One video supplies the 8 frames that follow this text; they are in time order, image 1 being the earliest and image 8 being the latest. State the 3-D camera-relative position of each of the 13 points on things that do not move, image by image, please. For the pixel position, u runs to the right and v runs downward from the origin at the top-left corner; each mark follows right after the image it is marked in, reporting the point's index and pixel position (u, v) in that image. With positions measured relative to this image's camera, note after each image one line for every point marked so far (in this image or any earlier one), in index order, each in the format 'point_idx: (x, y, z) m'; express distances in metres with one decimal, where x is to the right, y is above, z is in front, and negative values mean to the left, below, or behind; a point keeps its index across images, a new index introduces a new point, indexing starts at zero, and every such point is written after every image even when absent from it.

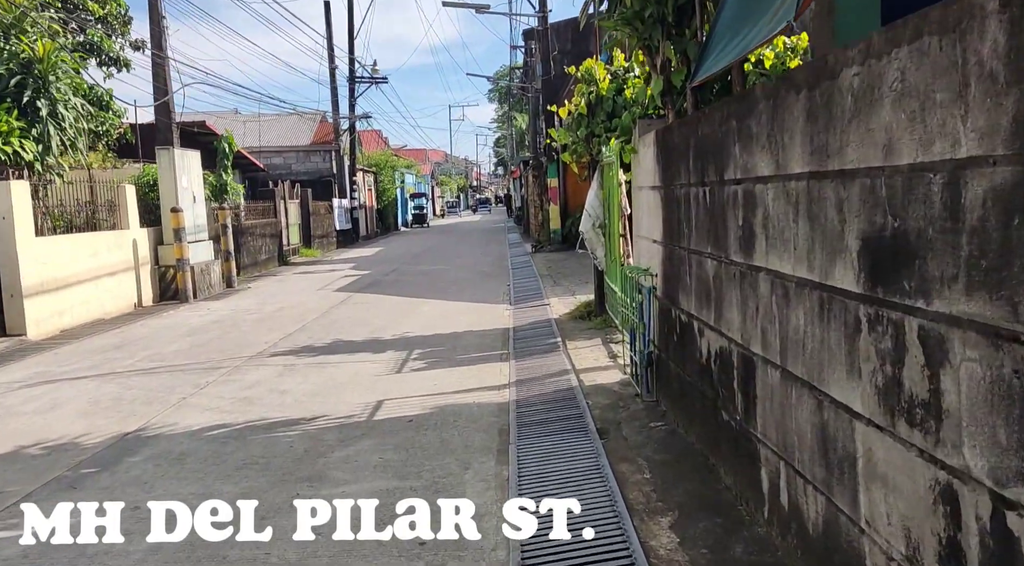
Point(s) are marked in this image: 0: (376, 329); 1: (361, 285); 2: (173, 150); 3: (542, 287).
0: (-1.5, -0.5, +9.4) m
1: (-2.6, 0.0, +14.6) m
2: (-5.3, +2.1, +13.2) m
3: (+0.5, -0.1, +12.9) m
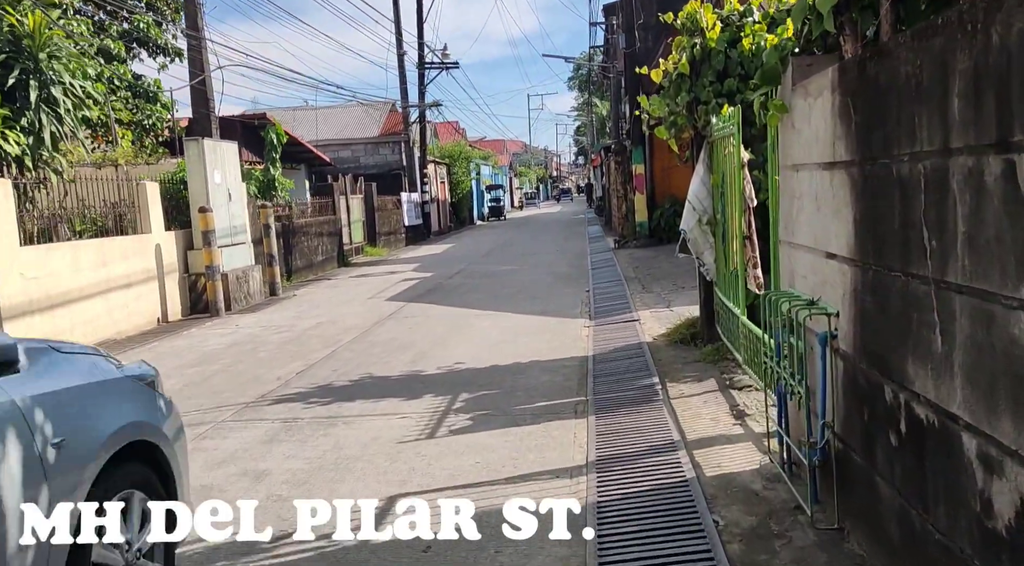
0: (-0.8, -0.7, +7.4) m
1: (-1.4, -0.1, +12.7) m
2: (-4.2, +1.9, +11.5) m
3: (+1.5, -0.1, +10.7) m
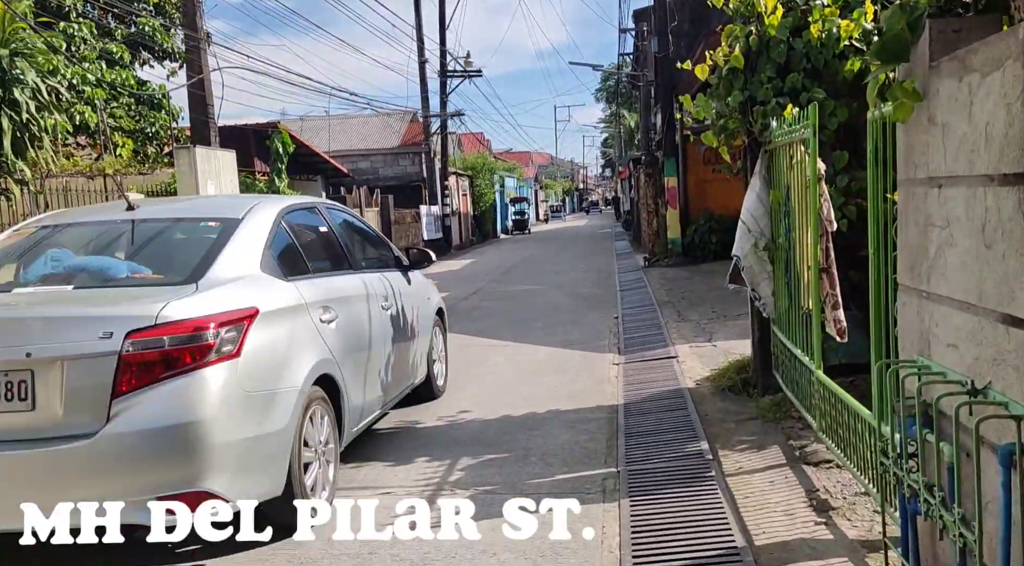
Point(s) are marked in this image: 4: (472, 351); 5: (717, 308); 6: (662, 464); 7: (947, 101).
0: (-0.7, -0.9, +6.3) m
1: (-1.1, -0.4, +11.6) m
2: (-4.0, +1.7, +10.5) m
3: (+1.7, -0.5, +9.5) m
4: (-0.4, -0.7, +8.6) m
5: (+2.5, -0.3, +10.2) m
6: (+0.8, -1.0, +4.6) m
7: (+1.2, +0.5, +2.3) m
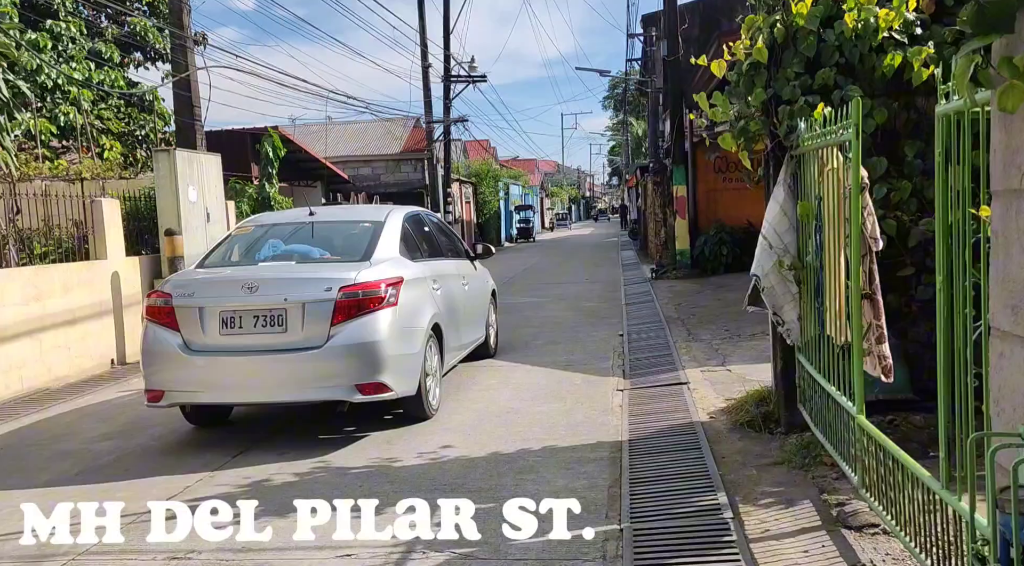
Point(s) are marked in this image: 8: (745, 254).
0: (-0.8, -1.0, +5.7) m
1: (-1.1, -0.6, +10.9) m
2: (-4.0, +1.5, +9.9) m
3: (+1.7, -0.6, +8.8) m
4: (-0.4, -0.8, +7.9) m
5: (+2.5, -0.5, +9.5) m
6: (+0.7, -1.1, +3.9) m
7: (+1.1, +0.4, +1.7) m
8: (+4.3, +0.5, +15.5) m
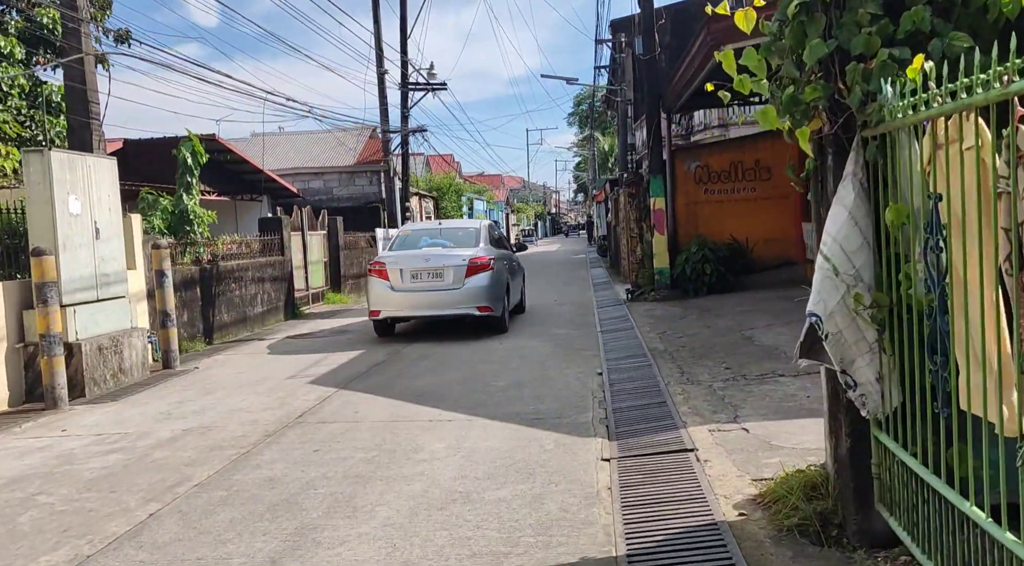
0: (-1.0, -1.2, +3.9) m
1: (-1.6, -0.9, +9.1) m
2: (-4.4, +1.2, +8.0) m
3: (+1.3, -0.9, +7.2) m
4: (-0.8, -1.1, +6.2) m
5: (+2.0, -0.7, +7.9) m
6: (+0.6, -1.3, +2.2) m
7: (+1.0, +0.3, 0.0) m
8: (+3.6, +0.2, +14.0) m
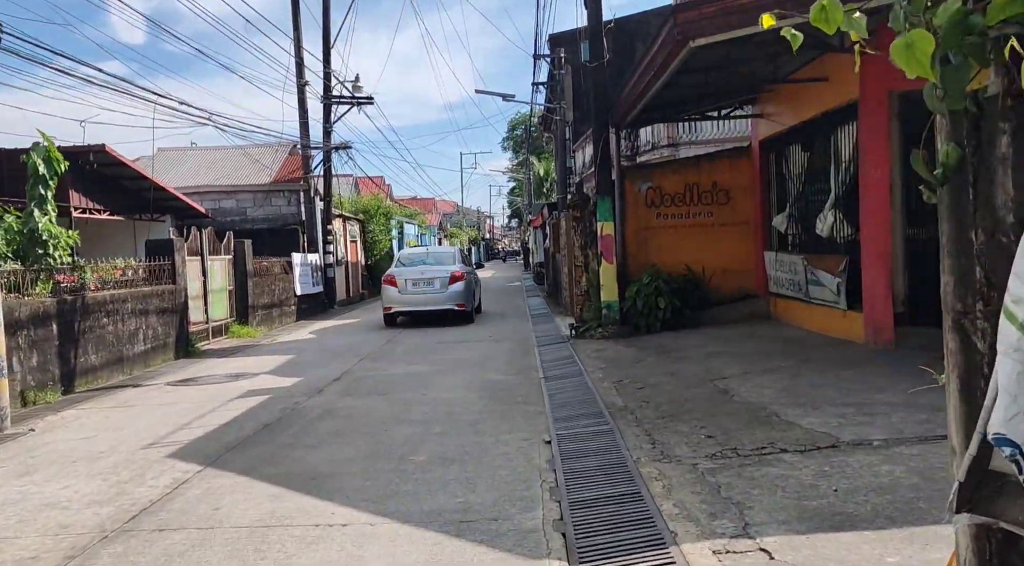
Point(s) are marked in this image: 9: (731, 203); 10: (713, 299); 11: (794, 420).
0: (-1.3, -1.4, +2.0) m
1: (-2.2, -1.3, +7.2) m
2: (-4.9, +1.0, +6.0) m
3: (+0.8, -1.2, +5.5) m
4: (-1.2, -1.3, +4.3) m
5: (+1.5, -1.1, +6.3) m
6: (+0.4, -1.4, +0.4) m
7: (+1.1, +0.2, -1.7) m
8: (+2.6, -0.4, +12.5) m
9: (+3.4, +1.2, +13.0) m
10: (+3.1, -0.2, +12.9) m
11: (+2.1, -1.0, +6.4) m
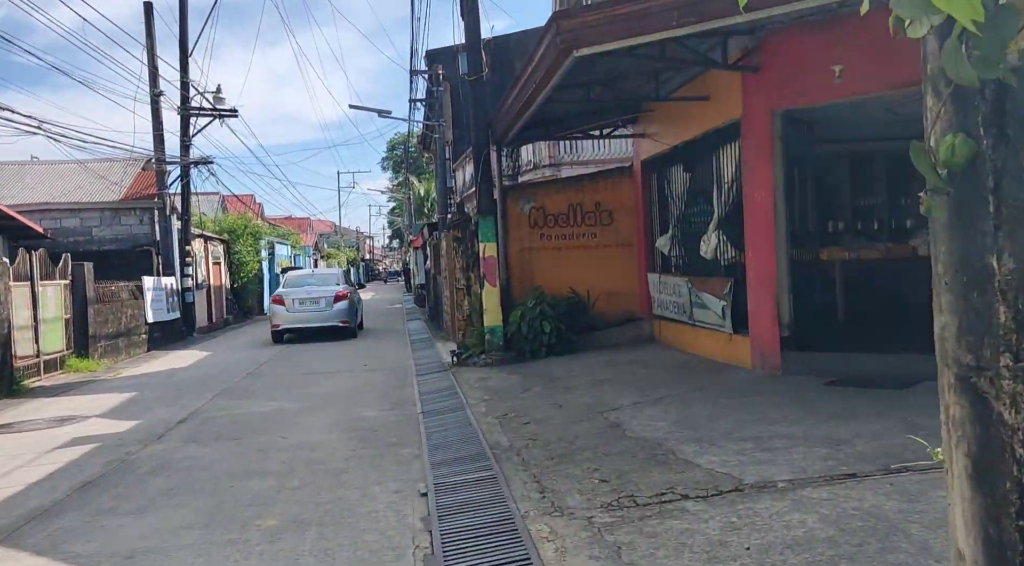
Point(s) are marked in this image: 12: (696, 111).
0: (-1.5, -1.5, +1.0) m
1: (-3.2, -1.5, +6.1) m
2: (-5.7, +0.7, +4.5) m
3: (0.0, -1.3, +4.8) m
4: (-1.8, -1.5, +3.4) m
5: (+0.6, -1.3, +5.7) m
6: (+0.4, -1.5, -0.3) m
7: (+1.3, +0.2, -2.2) m
8: (+0.9, -0.7, +12.0) m
9: (+1.5, +0.9, +12.6) m
10: (+1.3, -0.6, +12.5) m
11: (+1.2, -1.2, +5.8) m
12: (+2.2, +2.1, +10.1) m
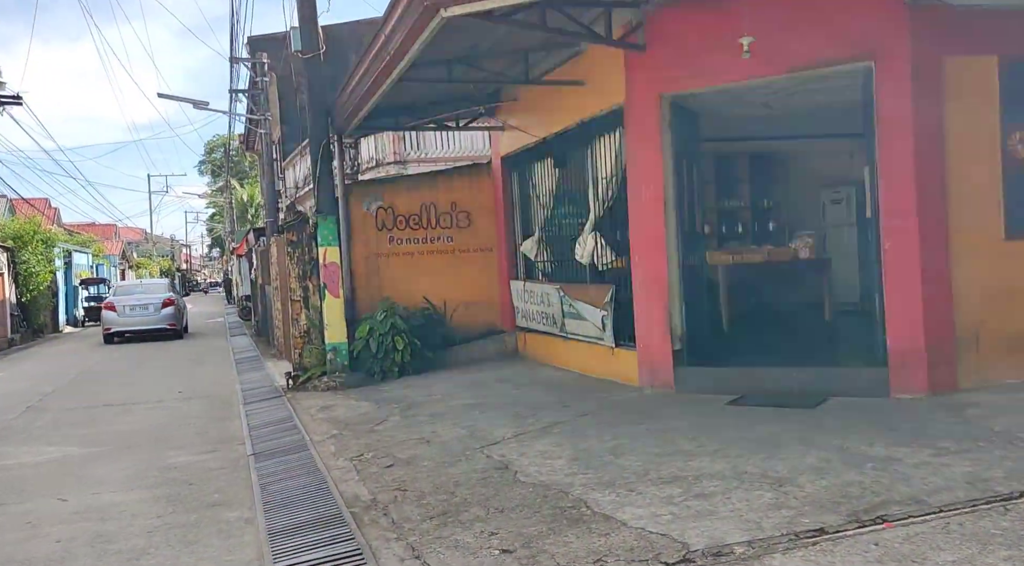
0: (-1.2, -1.5, -0.6) m
1: (-3.8, -1.6, +4.0) m
2: (-6.0, +0.6, +2.0) m
3: (-0.4, -1.4, +3.3) m
4: (-1.9, -1.5, +1.6) m
5: (0.0, -1.3, +4.3) m
6: (+0.9, -1.5, -1.5) m
7: (+2.2, +0.2, -3.2) m
8: (-1.1, -0.8, +10.6) m
9: (-0.5, +0.8, +11.4) m
10: (-0.7, -0.7, +11.2) m
11: (+0.5, -1.3, +4.6) m
12: (+0.6, +2.0, +9.0) m
